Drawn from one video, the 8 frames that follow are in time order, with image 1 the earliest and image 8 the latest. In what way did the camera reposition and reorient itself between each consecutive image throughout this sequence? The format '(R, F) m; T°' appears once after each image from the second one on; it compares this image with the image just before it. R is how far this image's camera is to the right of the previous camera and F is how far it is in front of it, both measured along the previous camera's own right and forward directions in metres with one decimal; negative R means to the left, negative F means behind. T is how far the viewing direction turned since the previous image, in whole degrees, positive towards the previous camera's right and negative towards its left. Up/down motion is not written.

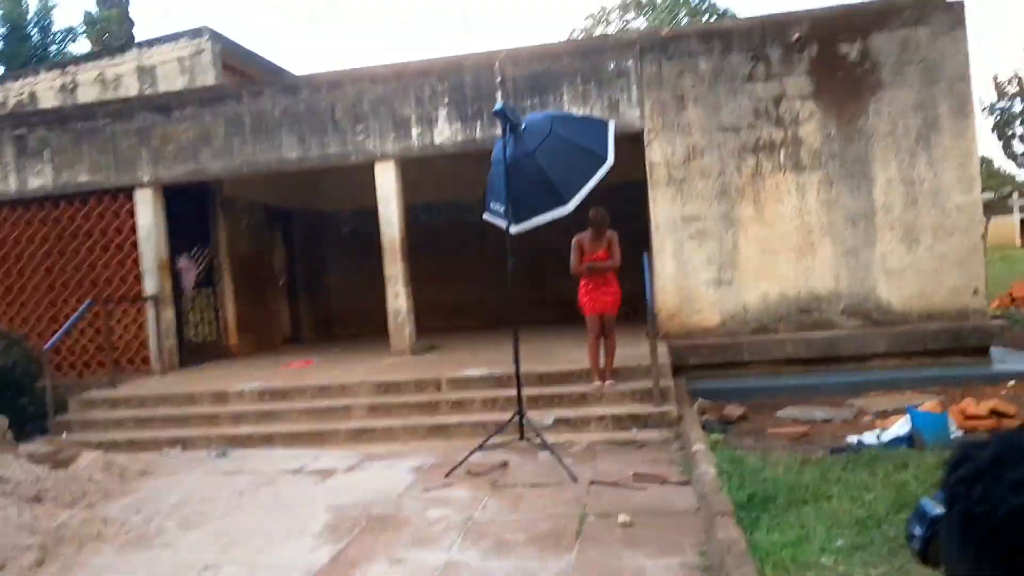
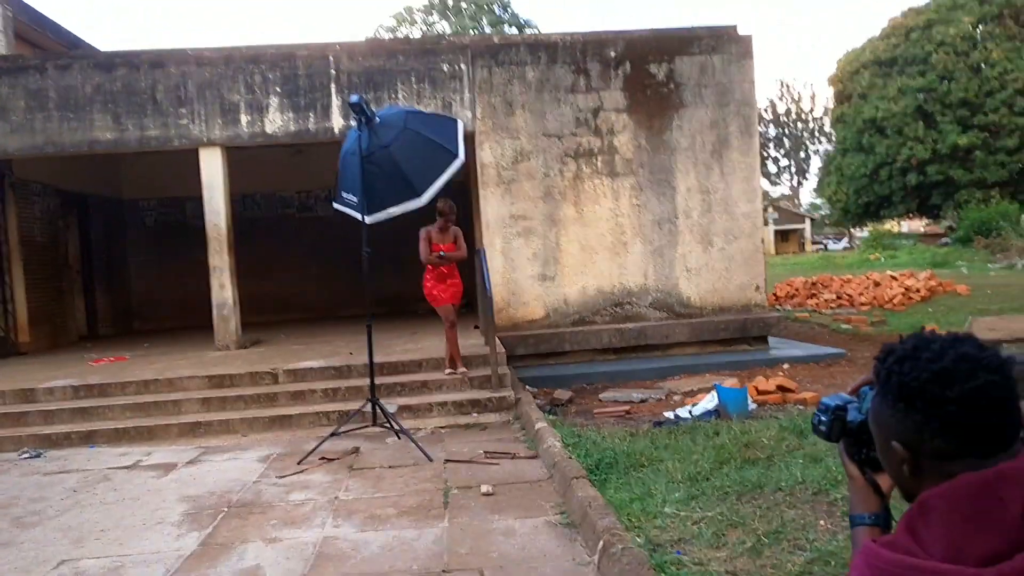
(-0.4, -0.2) m; +14°
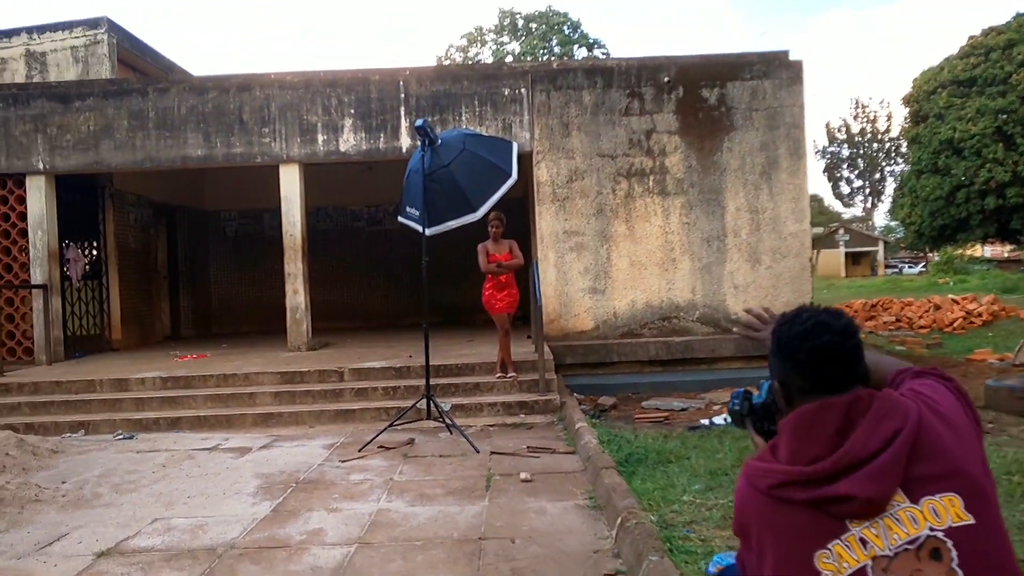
(+0.1, -0.4) m; -5°
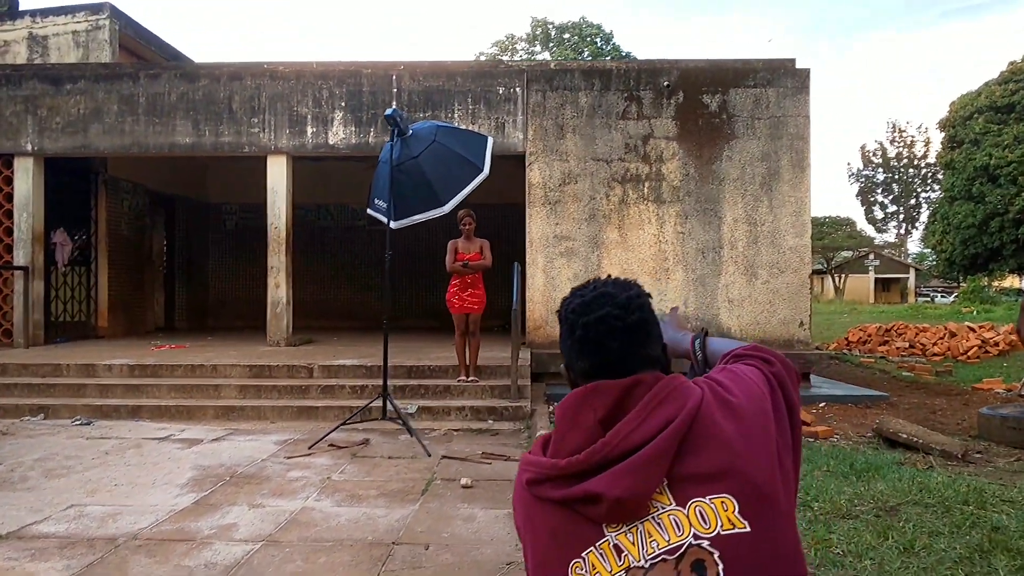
(+0.4, +0.2) m; -2°
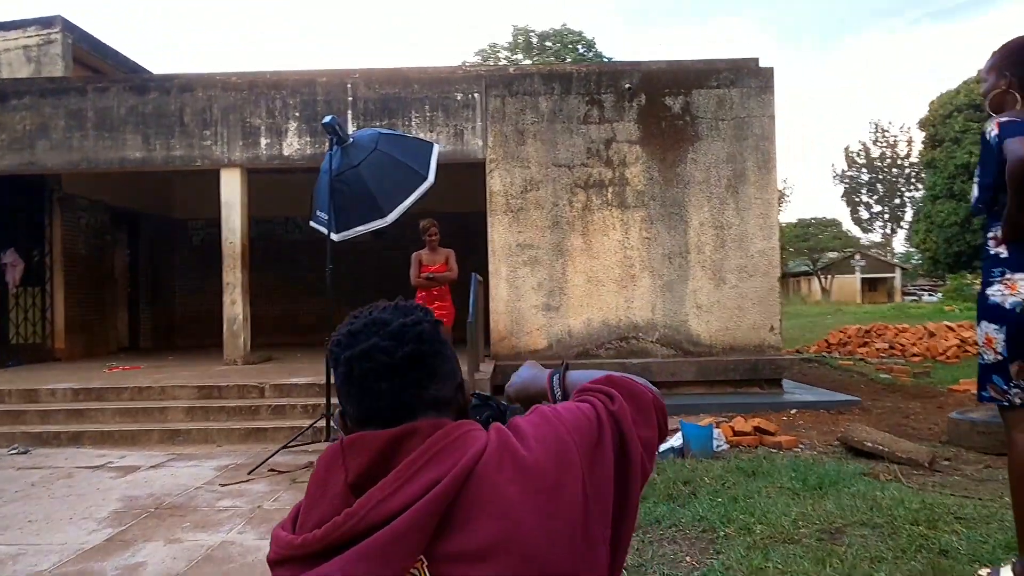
(+0.3, +0.2) m; +1°
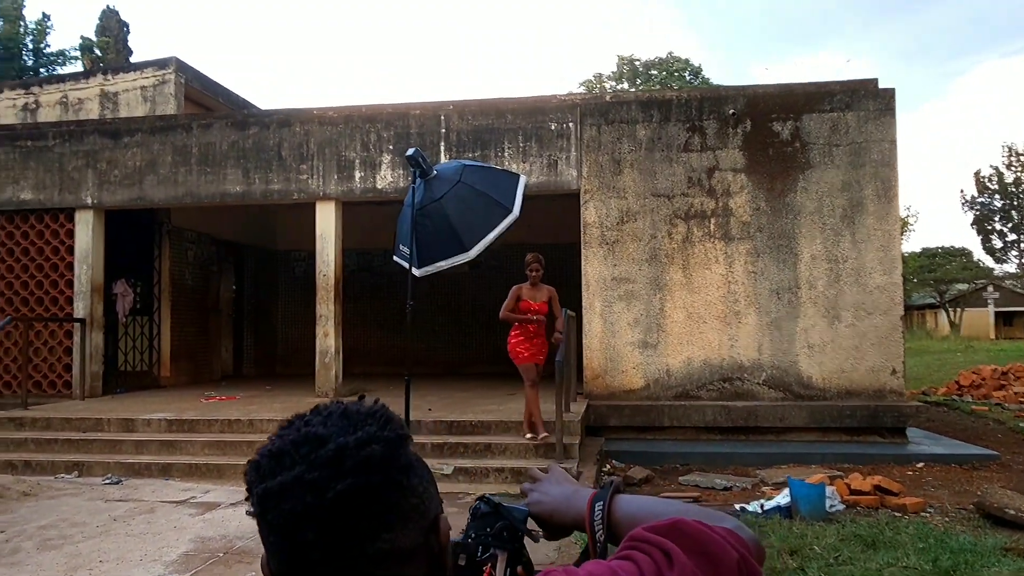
(+0.1, +0.3) m; -7°
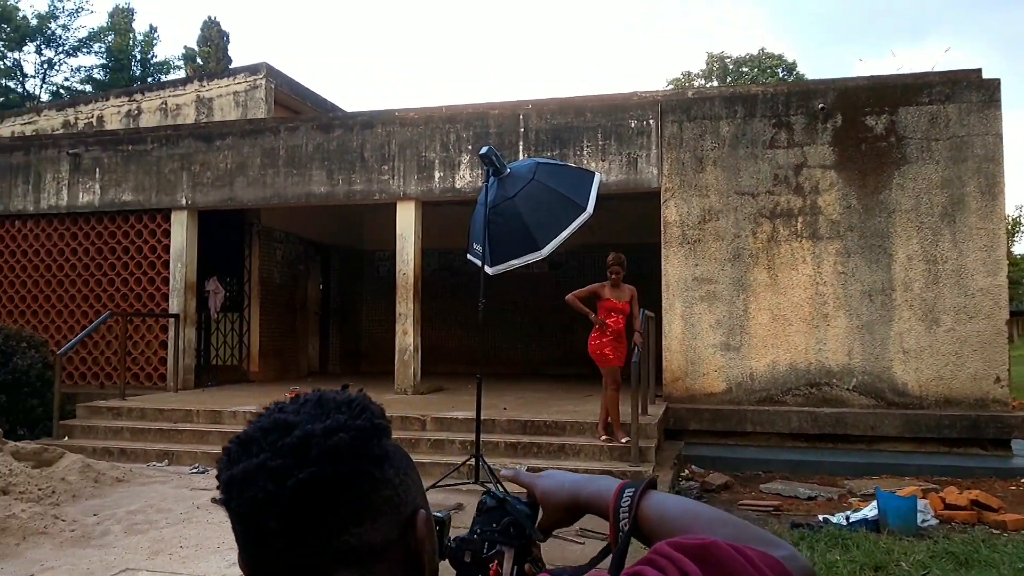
(+0.1, +0.1) m; -6°
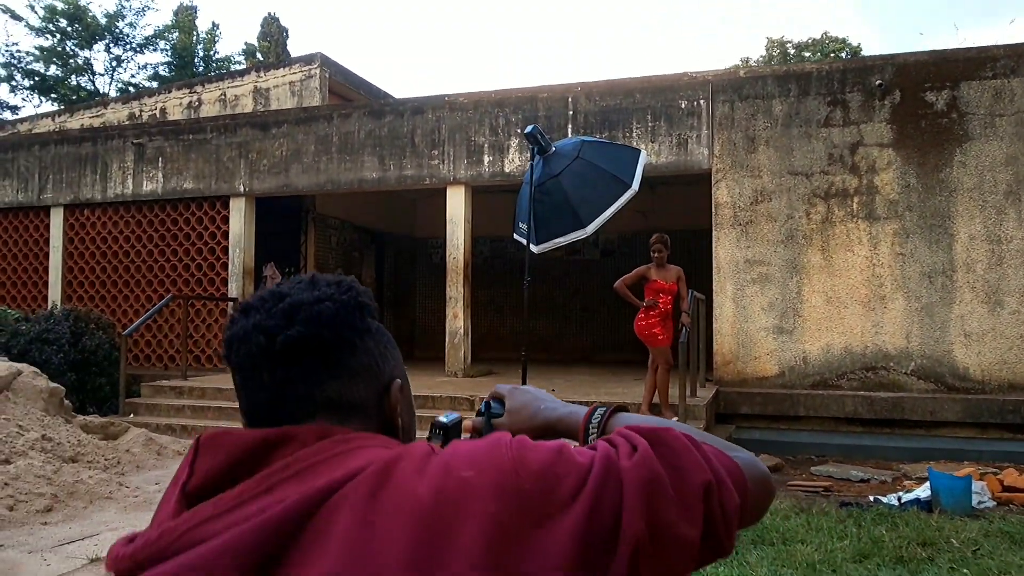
(+0.1, 0.0) m; -4°
